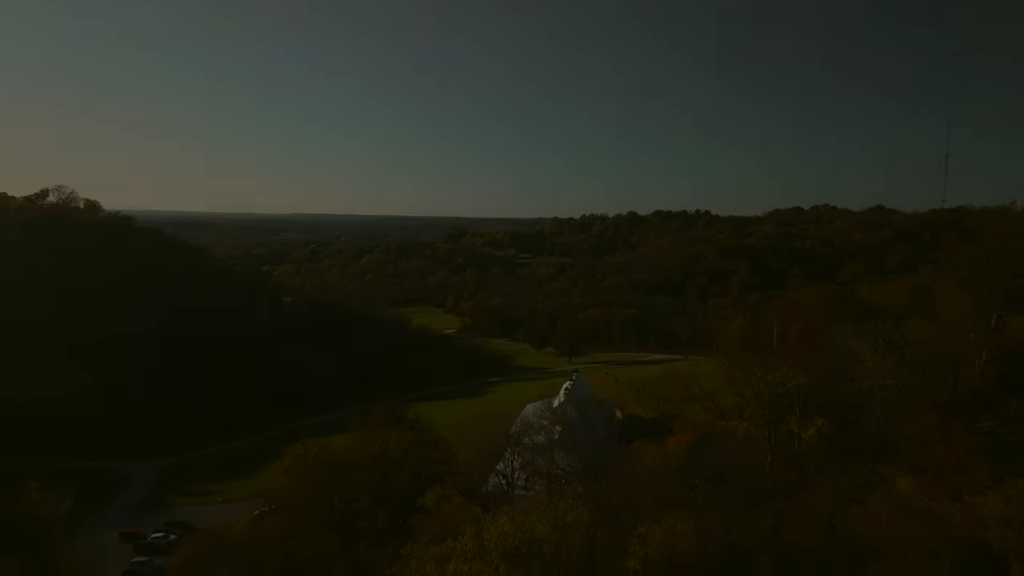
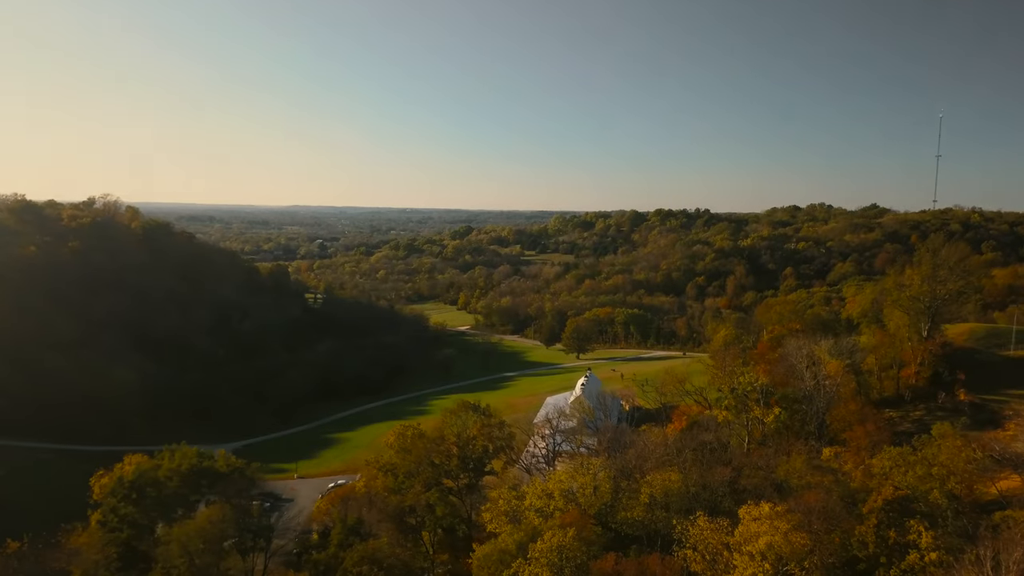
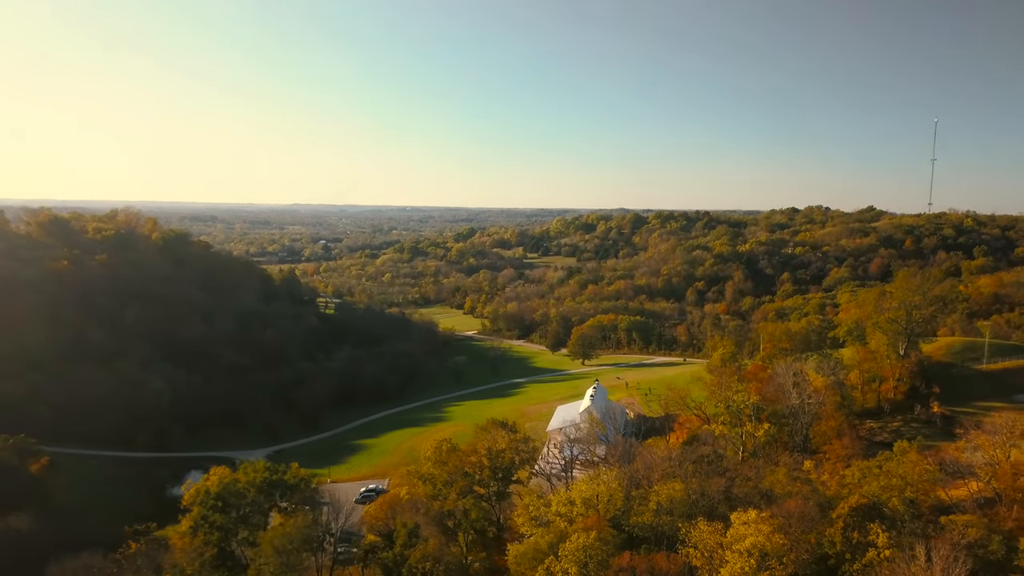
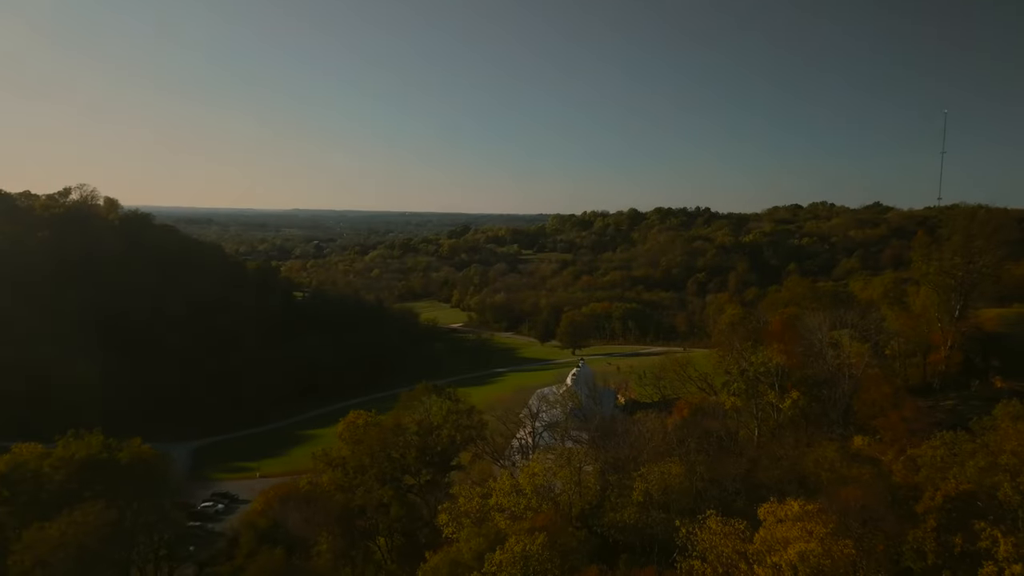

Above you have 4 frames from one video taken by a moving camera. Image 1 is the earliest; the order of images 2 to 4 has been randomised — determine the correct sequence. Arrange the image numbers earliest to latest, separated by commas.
4, 2, 3
